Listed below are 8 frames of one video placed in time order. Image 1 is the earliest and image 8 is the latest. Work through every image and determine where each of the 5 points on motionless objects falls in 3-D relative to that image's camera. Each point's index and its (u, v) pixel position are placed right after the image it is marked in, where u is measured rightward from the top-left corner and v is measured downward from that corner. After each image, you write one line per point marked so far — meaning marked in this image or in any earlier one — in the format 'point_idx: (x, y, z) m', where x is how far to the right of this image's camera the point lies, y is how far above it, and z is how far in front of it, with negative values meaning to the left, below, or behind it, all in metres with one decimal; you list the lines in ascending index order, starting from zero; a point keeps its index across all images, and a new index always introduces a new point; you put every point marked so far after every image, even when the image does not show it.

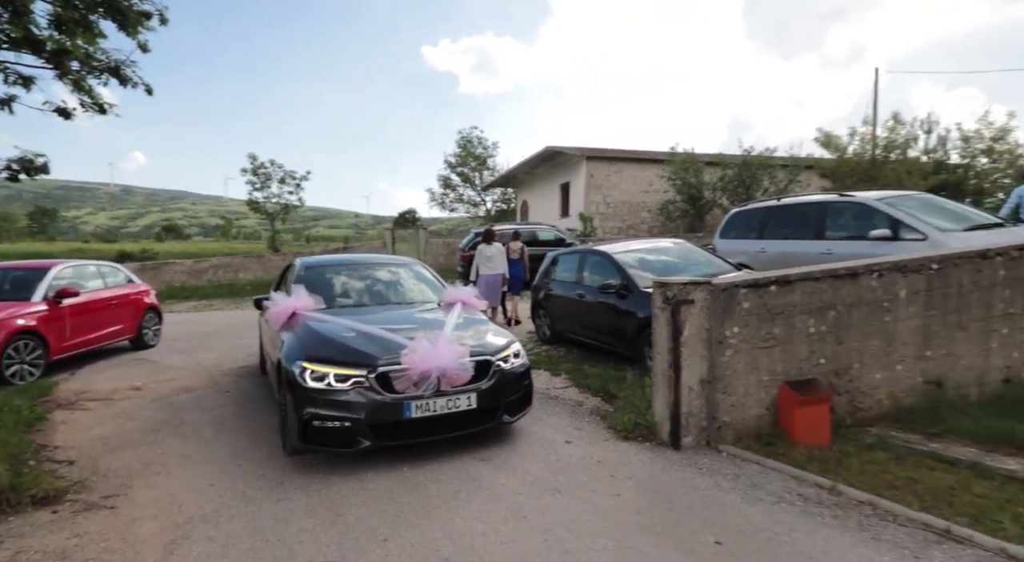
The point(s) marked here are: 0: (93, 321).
0: (-5.7, -0.5, +7.4) m
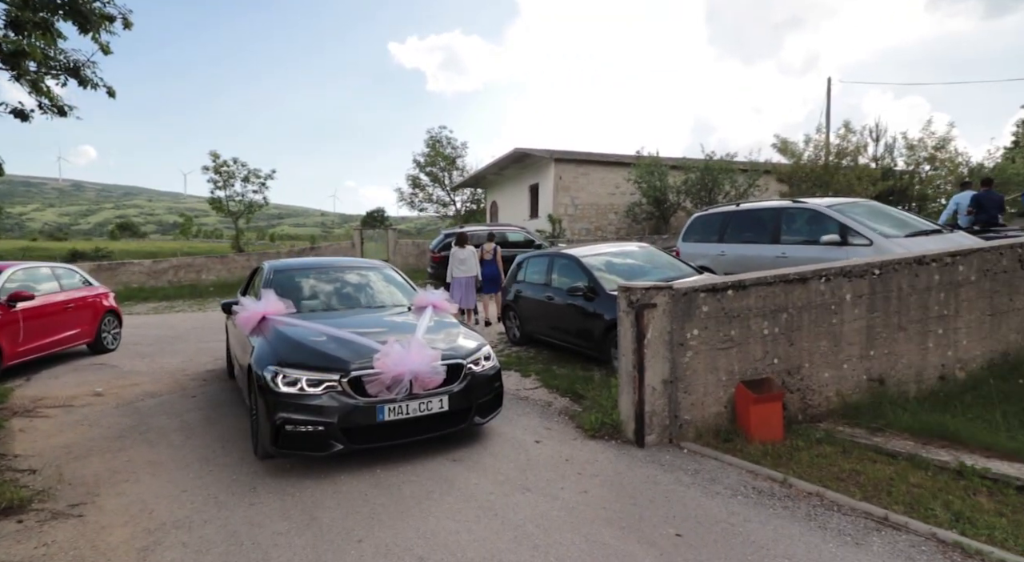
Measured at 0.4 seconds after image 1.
0: (-6.1, -0.6, +7.2) m
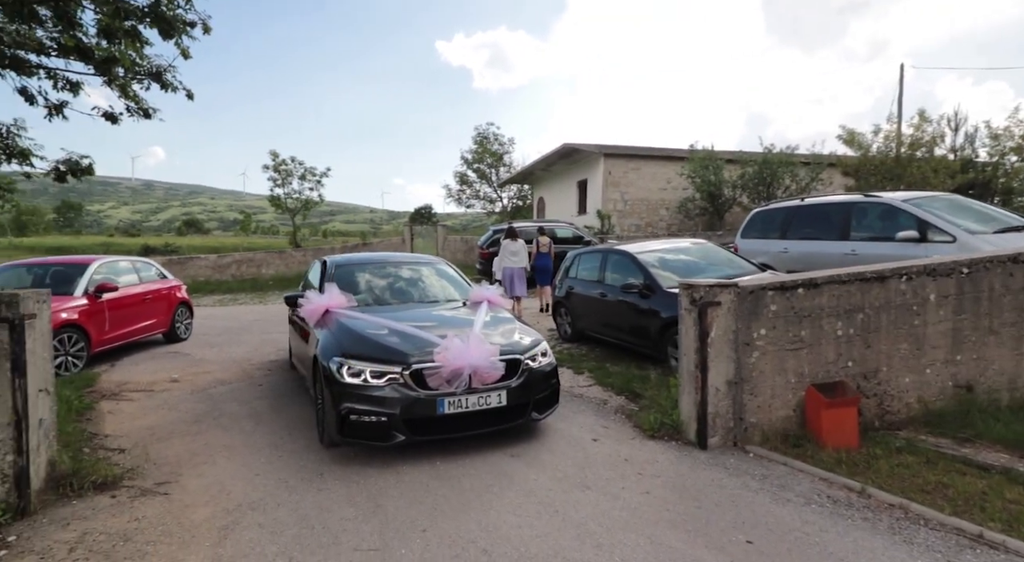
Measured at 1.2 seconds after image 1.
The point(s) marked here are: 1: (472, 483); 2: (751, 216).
0: (-5.4, -0.5, +7.7) m
1: (-0.3, -1.3, +3.4) m
2: (+4.0, +1.1, +8.9) m
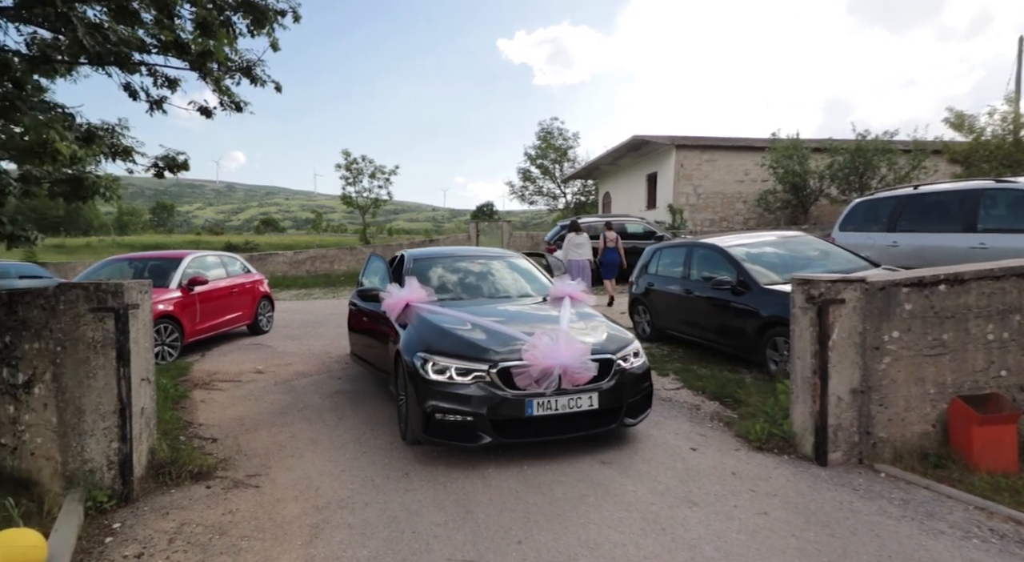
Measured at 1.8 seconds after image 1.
0: (-4.3, -0.4, +8.0) m
1: (+0.3, -1.2, +3.2) m
2: (+5.2, +1.1, +8.2) m
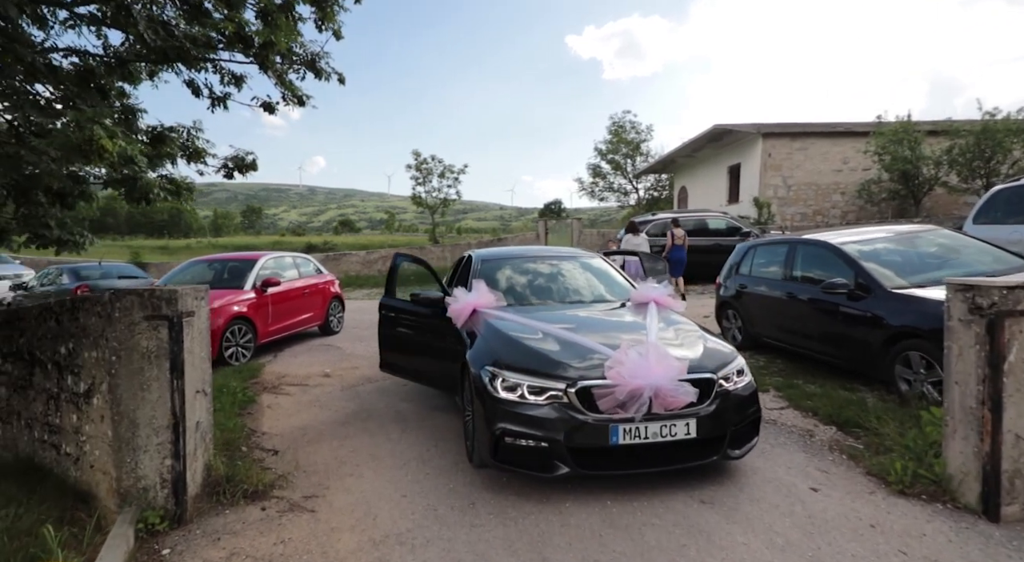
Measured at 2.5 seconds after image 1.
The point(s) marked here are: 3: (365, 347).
0: (-3.3, -0.4, +8.0) m
1: (+0.7, -1.3, +2.7) m
2: (+6.2, +1.1, +7.0) m
3: (-2.2, -1.0, +8.0) m
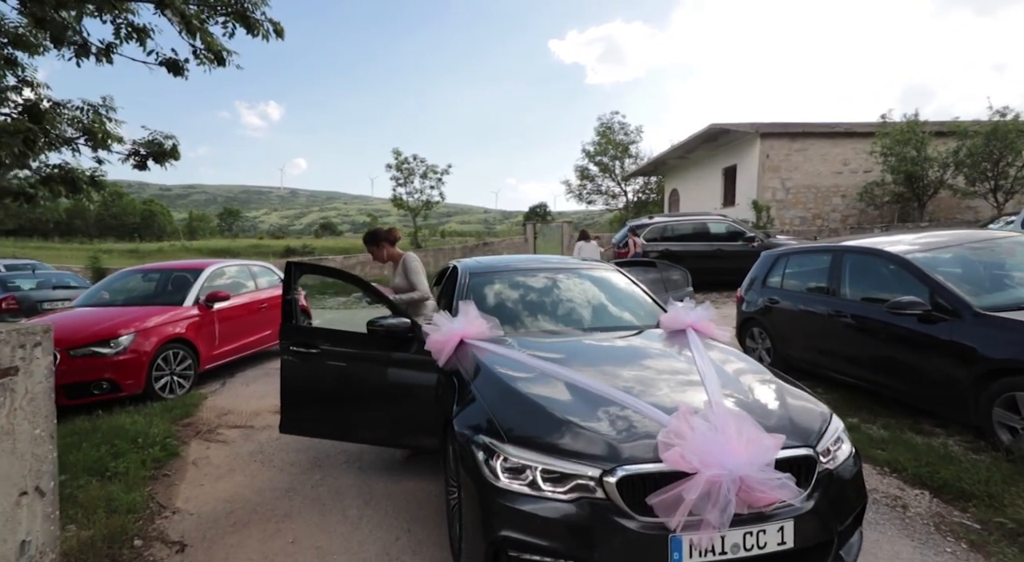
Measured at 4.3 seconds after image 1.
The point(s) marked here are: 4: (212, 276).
0: (-3.4, -0.6, +6.9) m
1: (+0.8, -1.4, +1.7) m
2: (+6.1, +1.0, +6.1) m
3: (-2.3, -1.1, +6.9) m
4: (-3.7, +0.1, +6.8) m
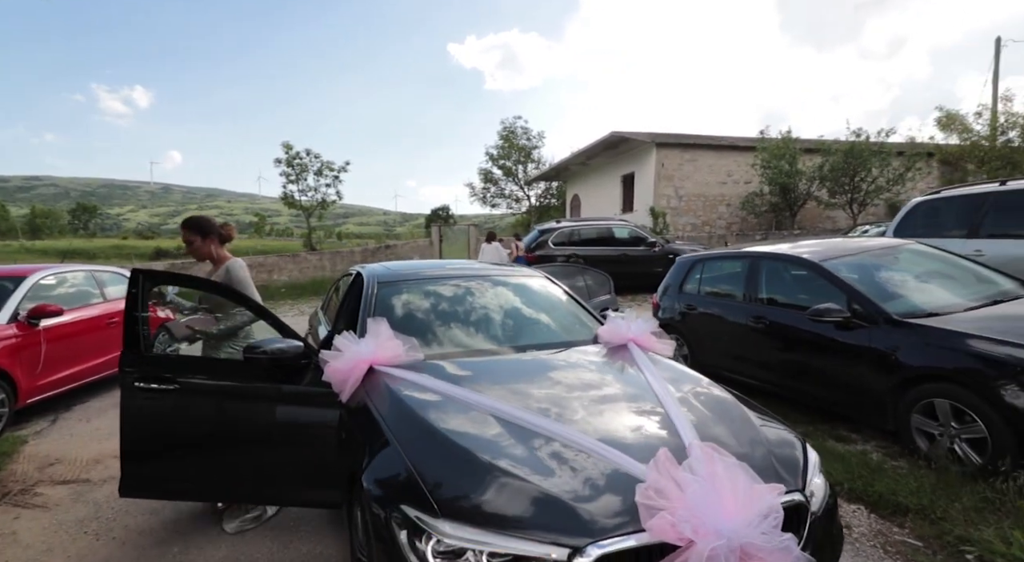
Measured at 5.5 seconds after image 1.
0: (-4.4, -0.7, +5.6) m
1: (+0.7, -1.5, +1.3) m
2: (+5.0, +0.9, +6.7) m
3: (-3.3, -1.2, +5.8) m
4: (-4.7, 0.0, +5.5) m
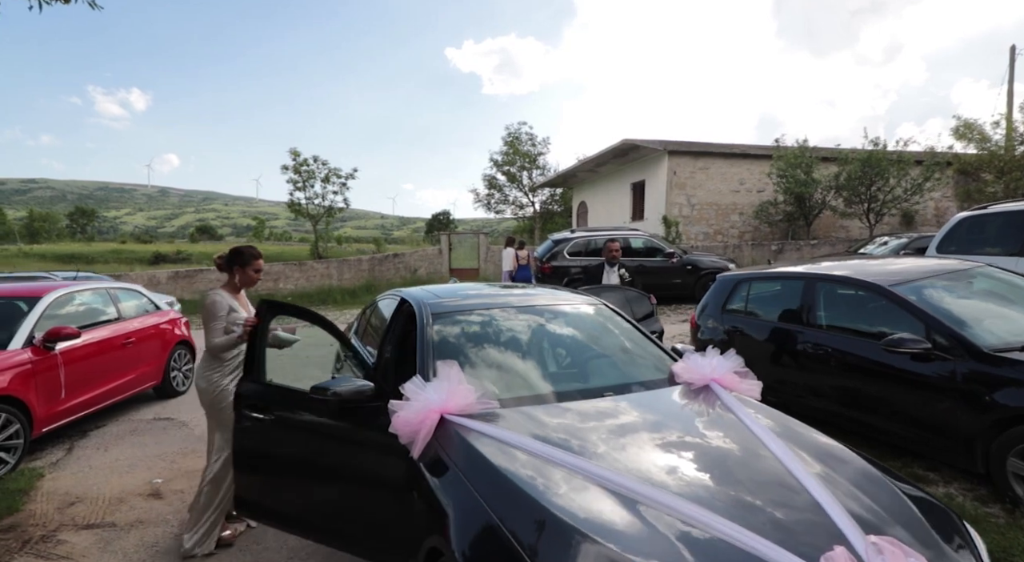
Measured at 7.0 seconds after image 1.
0: (-4.0, -0.9, +5.3) m
1: (+1.1, -1.6, +1.0) m
2: (+5.4, +0.7, +6.4) m
3: (-2.9, -1.4, +5.5) m
4: (-4.3, -0.2, +5.2) m
